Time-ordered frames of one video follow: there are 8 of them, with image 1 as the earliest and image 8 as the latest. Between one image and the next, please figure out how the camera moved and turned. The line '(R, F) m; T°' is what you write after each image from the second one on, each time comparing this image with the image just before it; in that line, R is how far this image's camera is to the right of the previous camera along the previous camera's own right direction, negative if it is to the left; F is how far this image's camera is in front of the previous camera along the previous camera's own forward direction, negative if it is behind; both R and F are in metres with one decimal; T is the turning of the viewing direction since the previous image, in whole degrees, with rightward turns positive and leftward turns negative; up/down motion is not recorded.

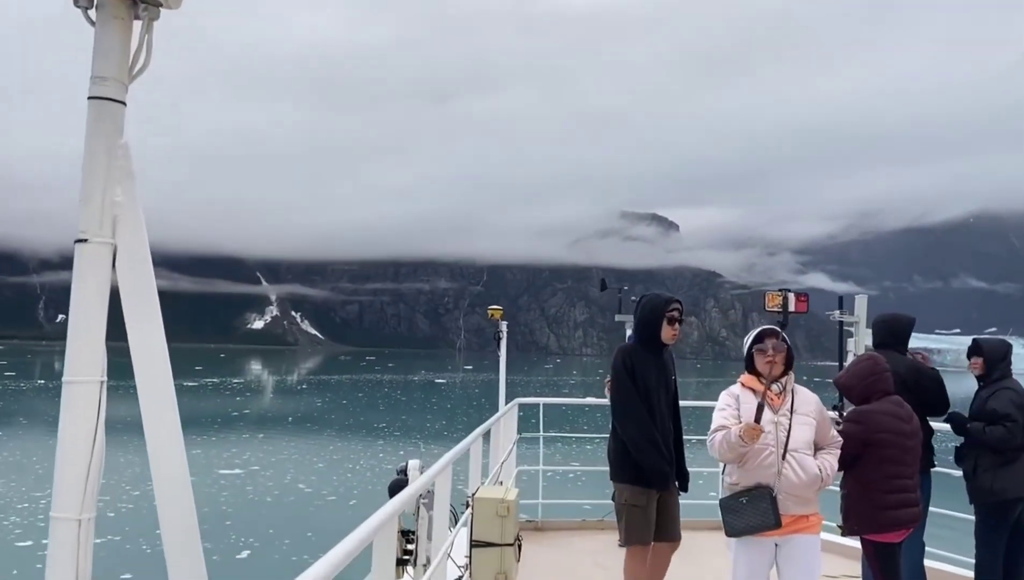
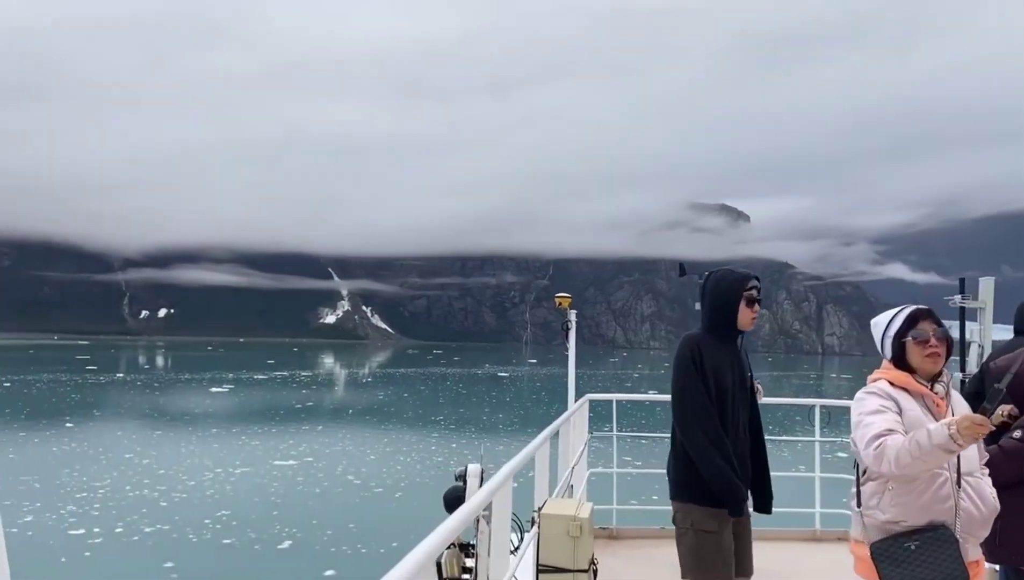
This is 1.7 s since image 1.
(-0.1, +2.0) m; -5°
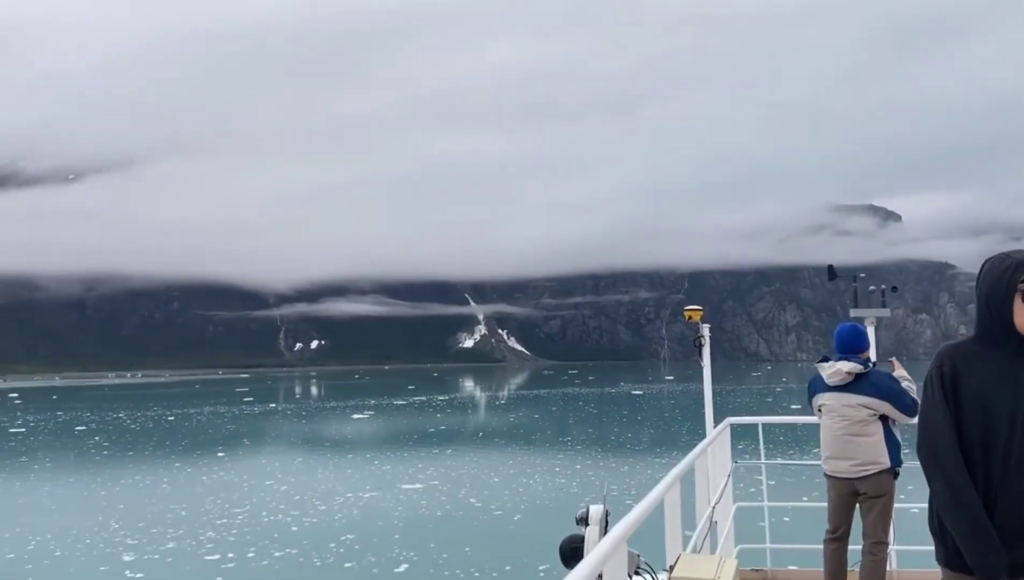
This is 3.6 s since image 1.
(+0.7, +0.6) m; -10°
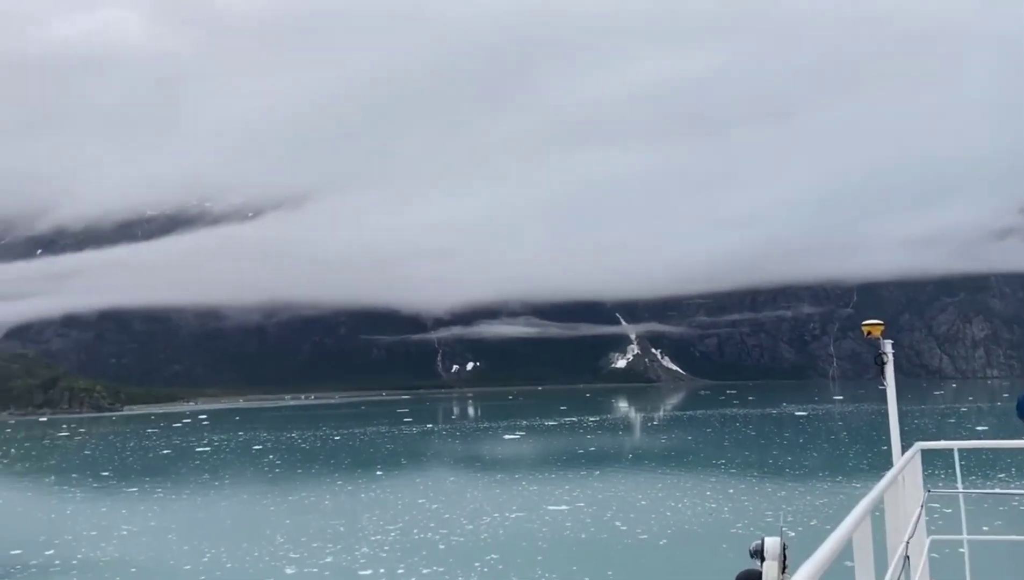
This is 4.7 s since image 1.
(+0.4, +0.2) m; -11°
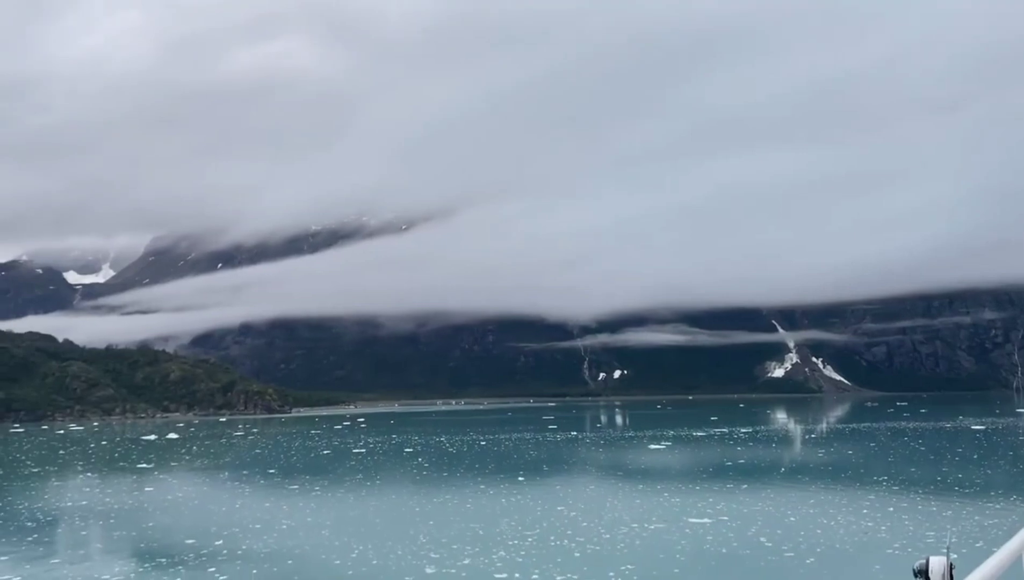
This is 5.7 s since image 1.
(+0.4, +0.1) m; -11°
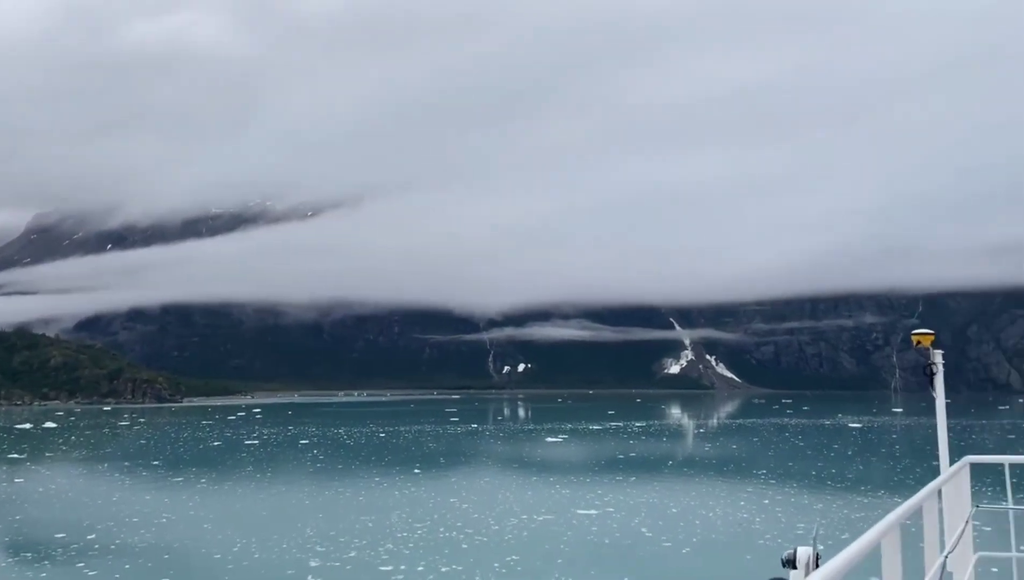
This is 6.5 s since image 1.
(+0.4, -0.1) m; +7°
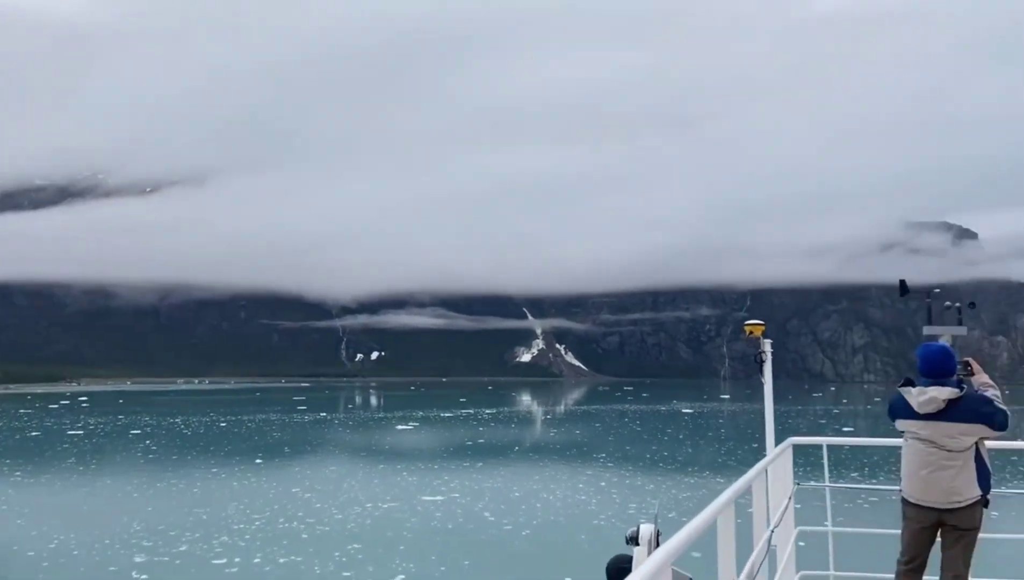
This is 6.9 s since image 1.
(+0.2, -0.1) m; +11°
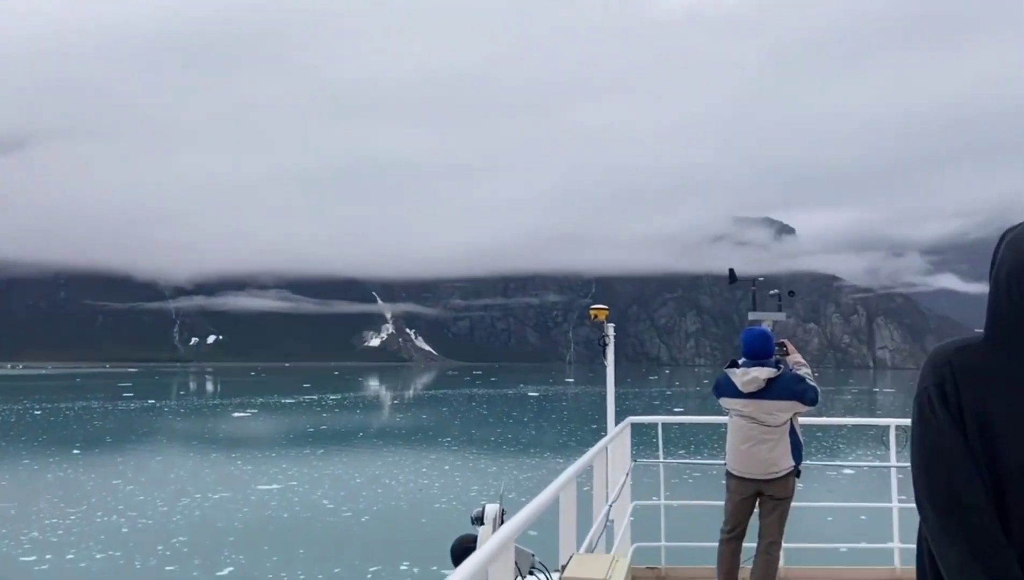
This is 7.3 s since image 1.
(+0.2, +0.2) m; +11°
